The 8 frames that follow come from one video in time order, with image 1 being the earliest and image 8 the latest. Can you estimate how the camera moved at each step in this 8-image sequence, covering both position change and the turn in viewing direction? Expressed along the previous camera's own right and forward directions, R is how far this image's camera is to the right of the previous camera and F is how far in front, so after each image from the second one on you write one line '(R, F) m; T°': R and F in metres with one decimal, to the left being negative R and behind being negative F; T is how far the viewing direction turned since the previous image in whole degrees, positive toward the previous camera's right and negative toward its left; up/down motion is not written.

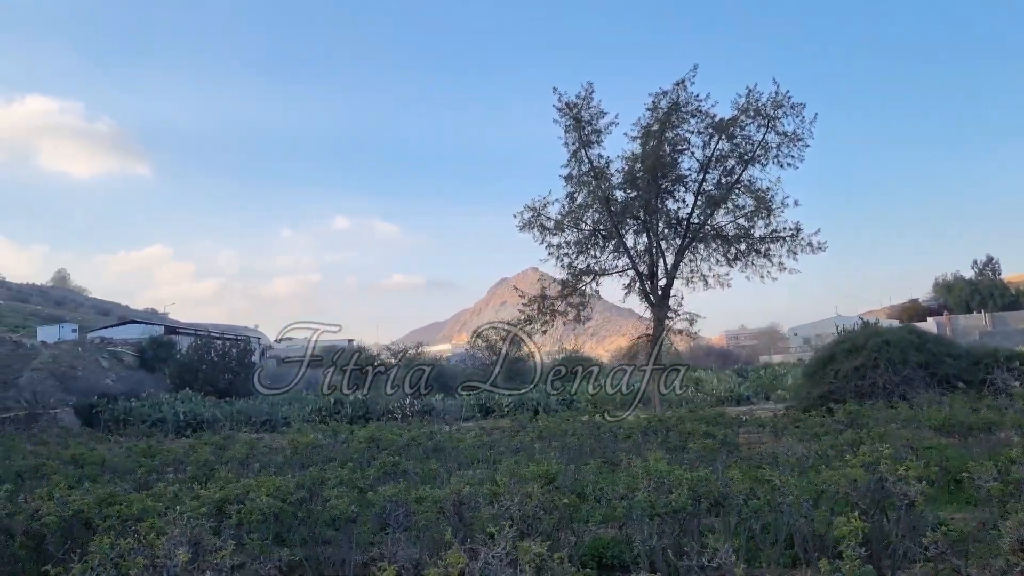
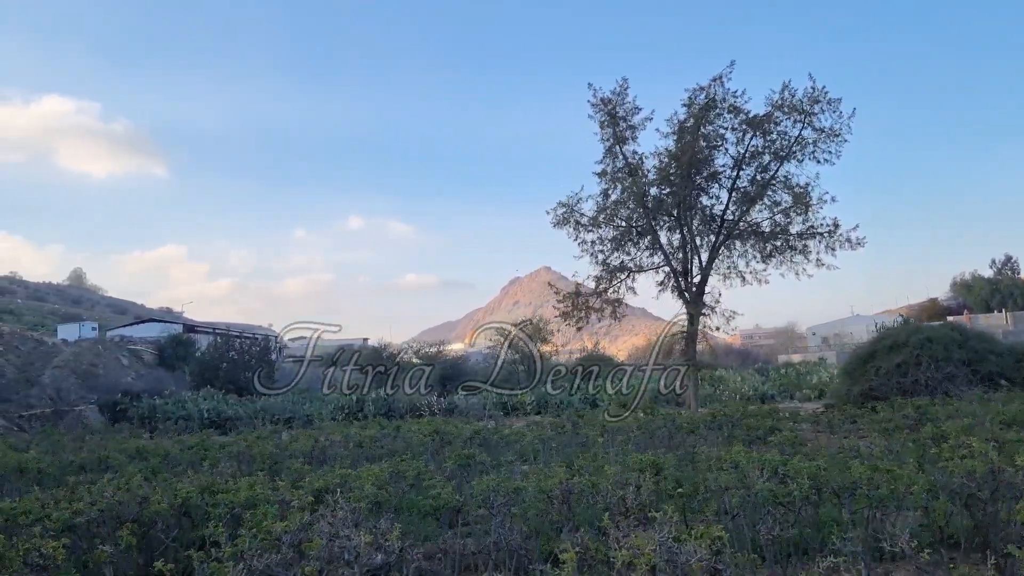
(-0.4, 0.0) m; -1°
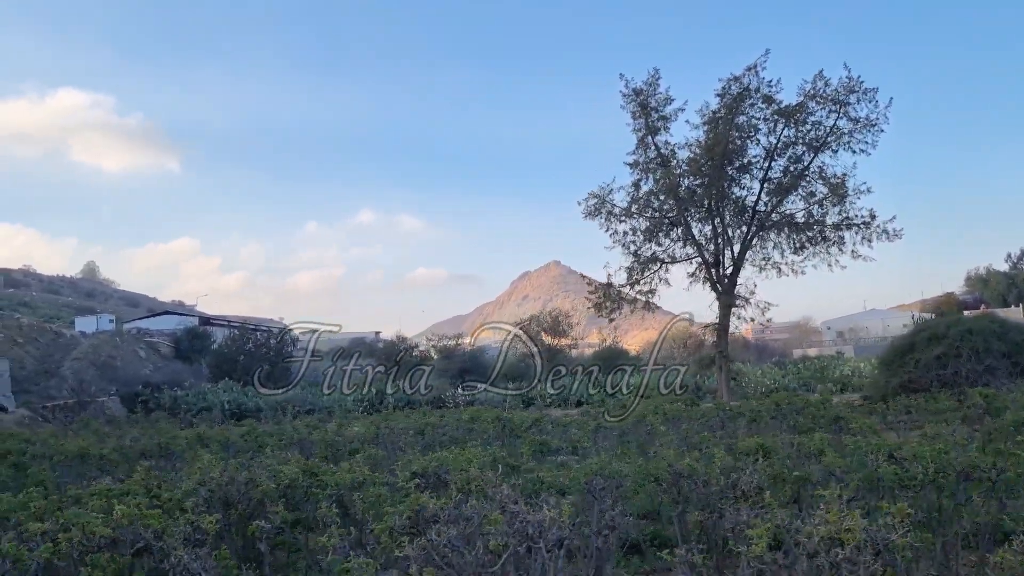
(-0.4, 0.0) m; -1°
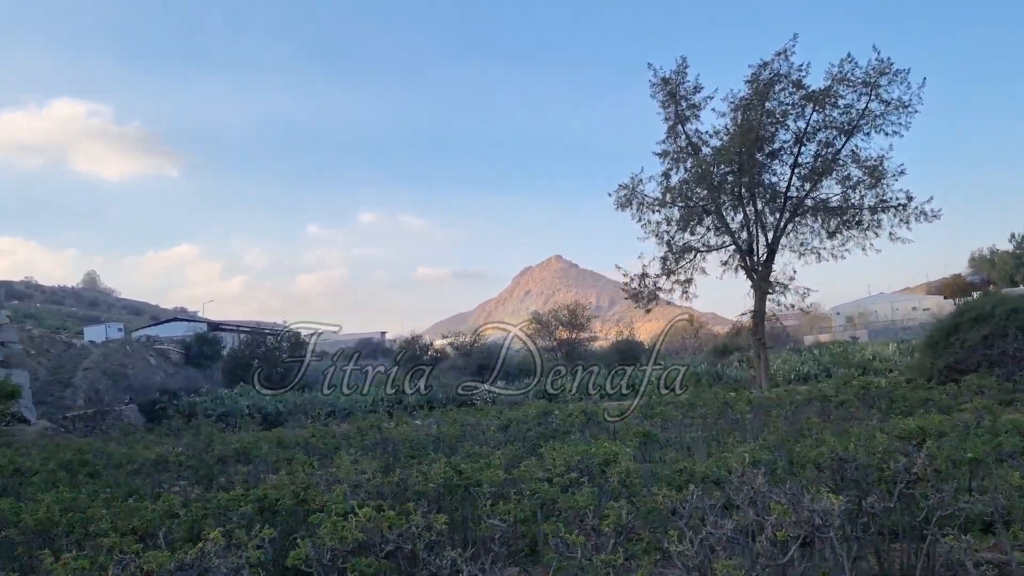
(-0.6, +0.1) m; 0°
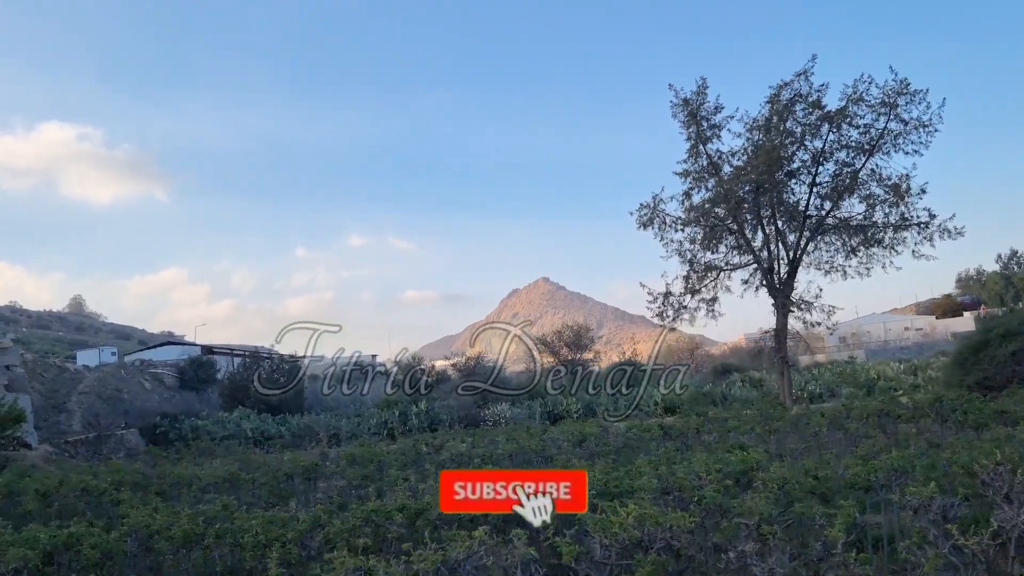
(-0.7, 0.0) m; +1°
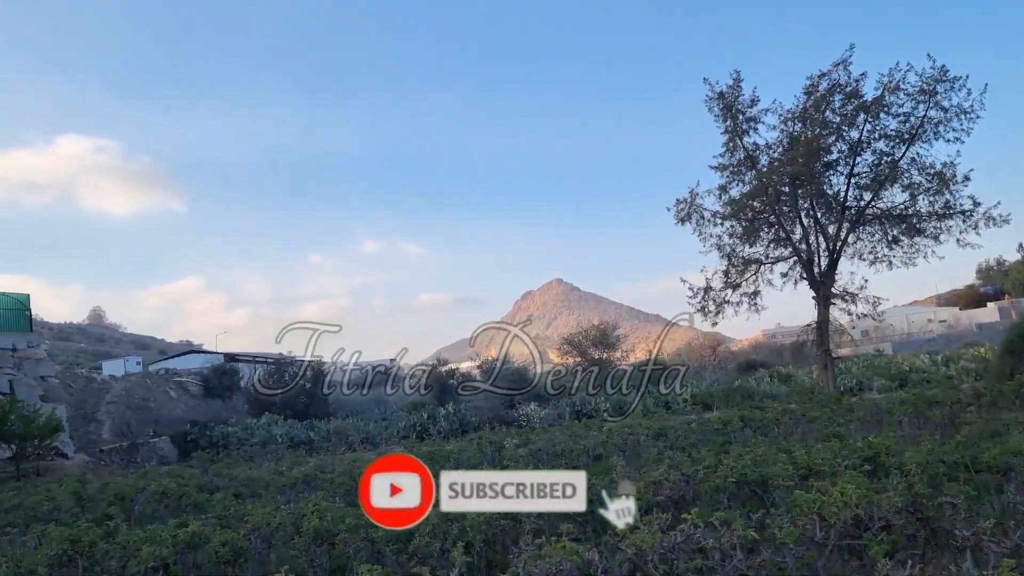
(-0.5, 0.0) m; -1°
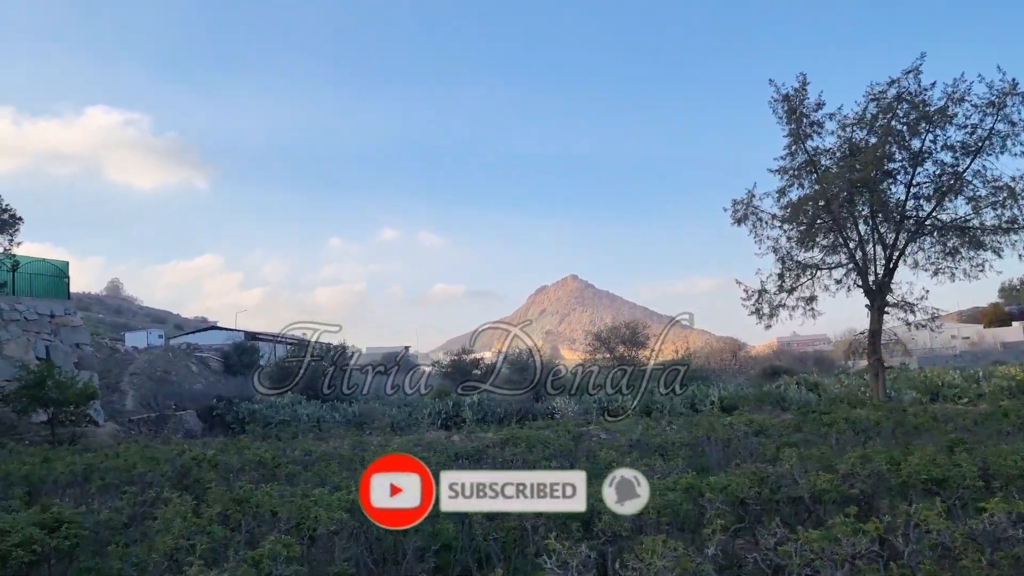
(-0.7, 0.0) m; -1°
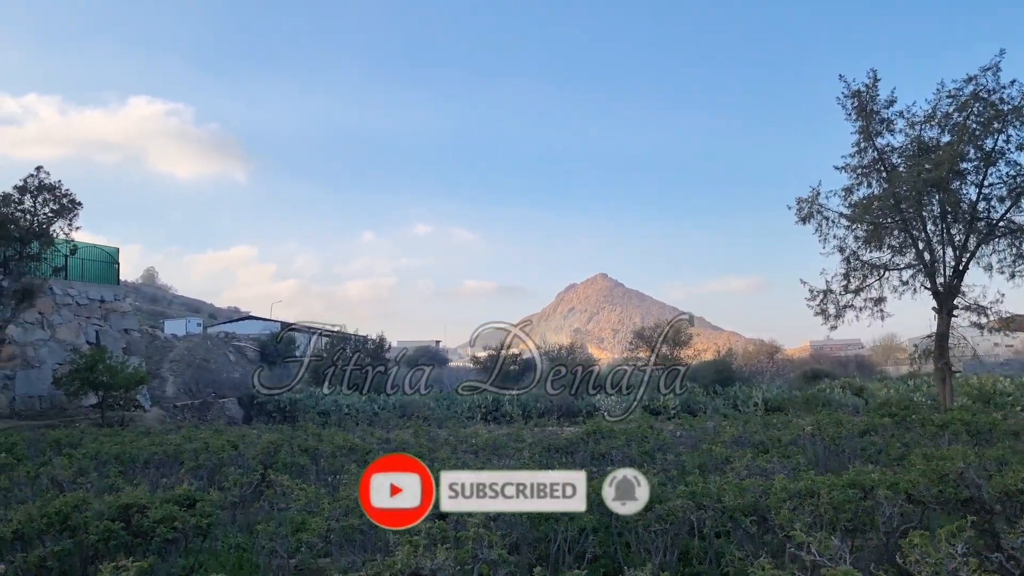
(-0.6, +0.1) m; -2°
